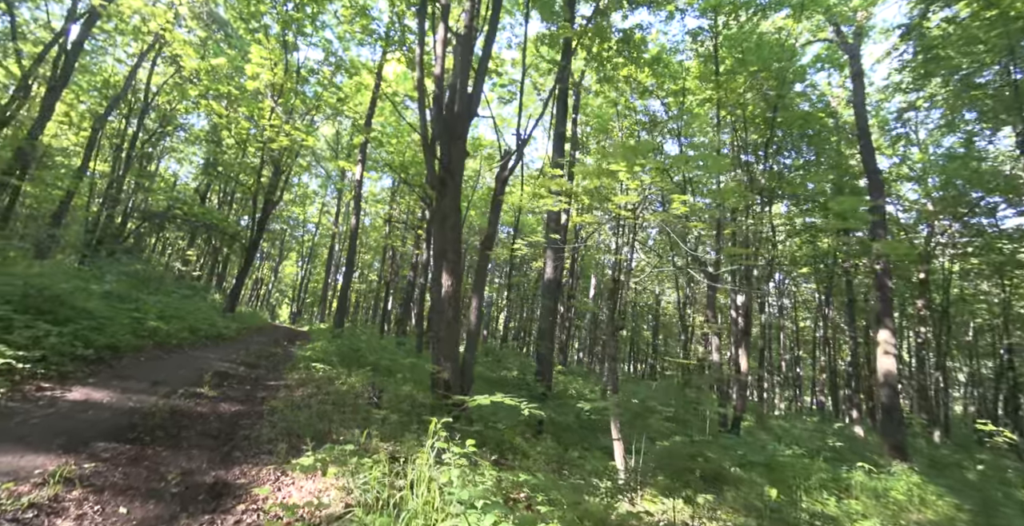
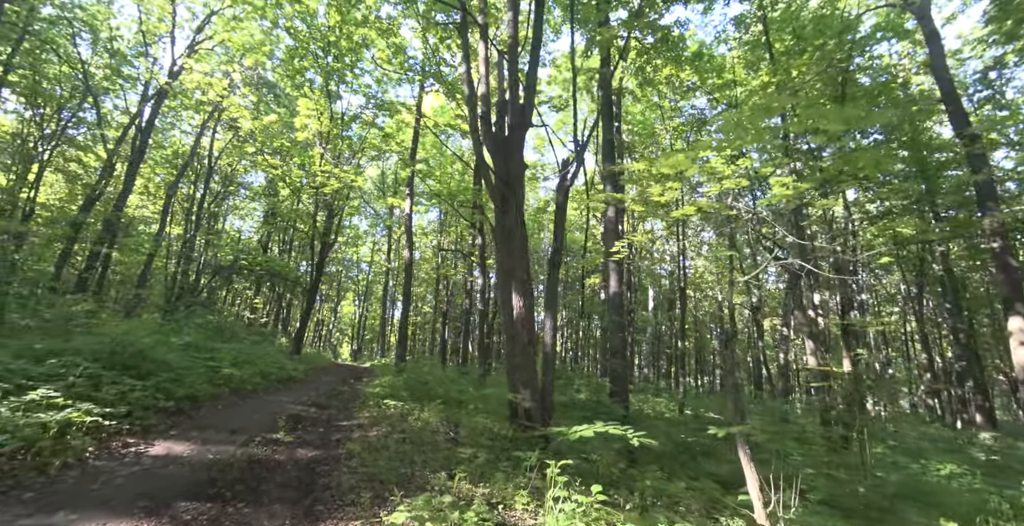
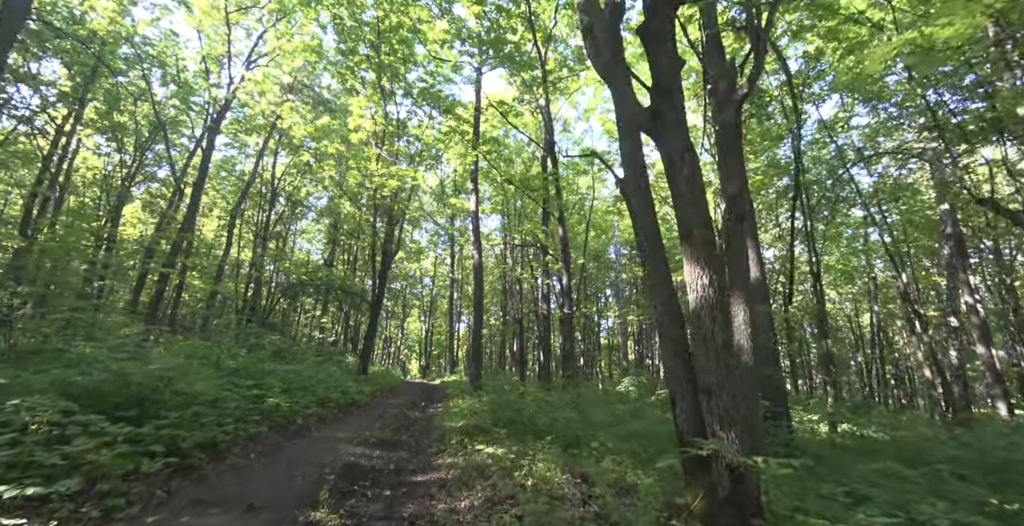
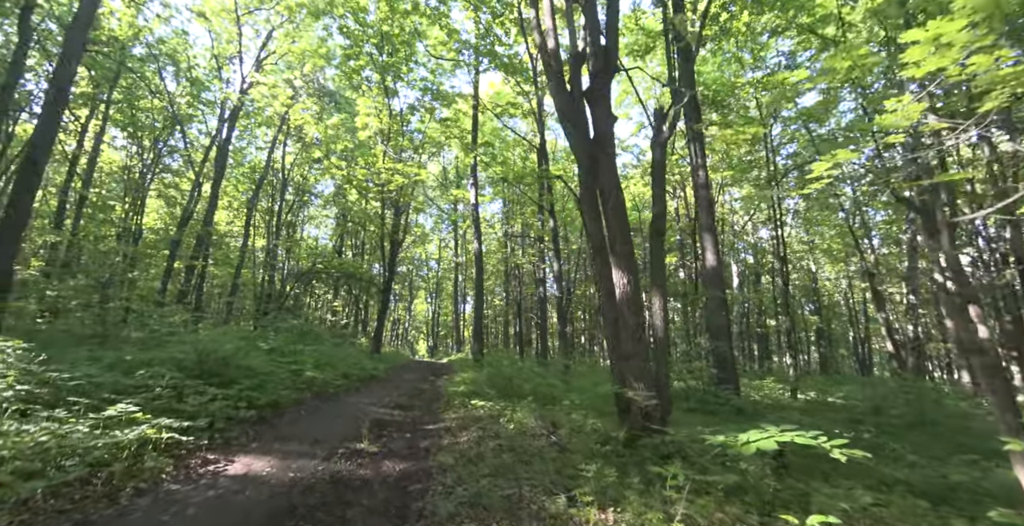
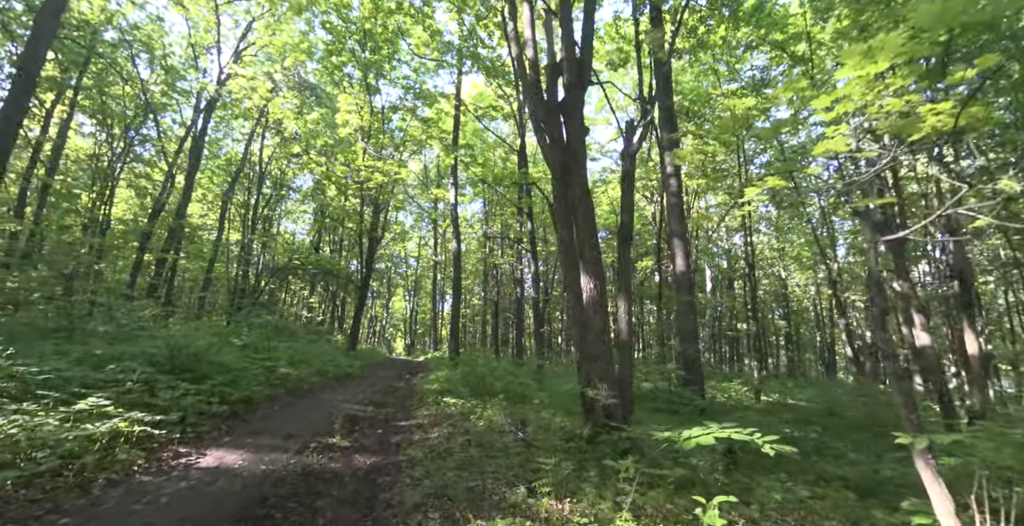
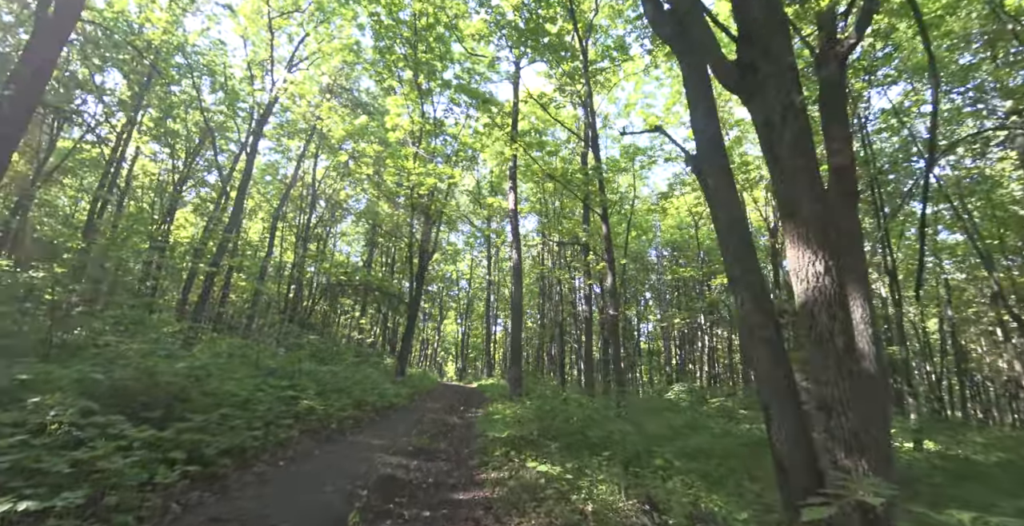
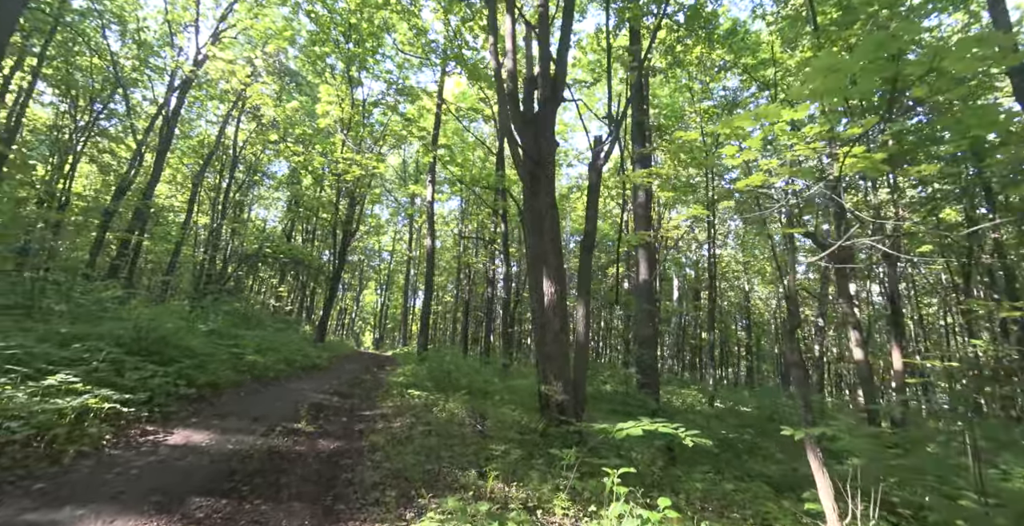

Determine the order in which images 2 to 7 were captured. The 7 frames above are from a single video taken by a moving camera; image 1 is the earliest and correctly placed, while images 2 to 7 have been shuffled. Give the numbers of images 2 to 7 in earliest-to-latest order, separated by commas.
2, 7, 5, 4, 3, 6
